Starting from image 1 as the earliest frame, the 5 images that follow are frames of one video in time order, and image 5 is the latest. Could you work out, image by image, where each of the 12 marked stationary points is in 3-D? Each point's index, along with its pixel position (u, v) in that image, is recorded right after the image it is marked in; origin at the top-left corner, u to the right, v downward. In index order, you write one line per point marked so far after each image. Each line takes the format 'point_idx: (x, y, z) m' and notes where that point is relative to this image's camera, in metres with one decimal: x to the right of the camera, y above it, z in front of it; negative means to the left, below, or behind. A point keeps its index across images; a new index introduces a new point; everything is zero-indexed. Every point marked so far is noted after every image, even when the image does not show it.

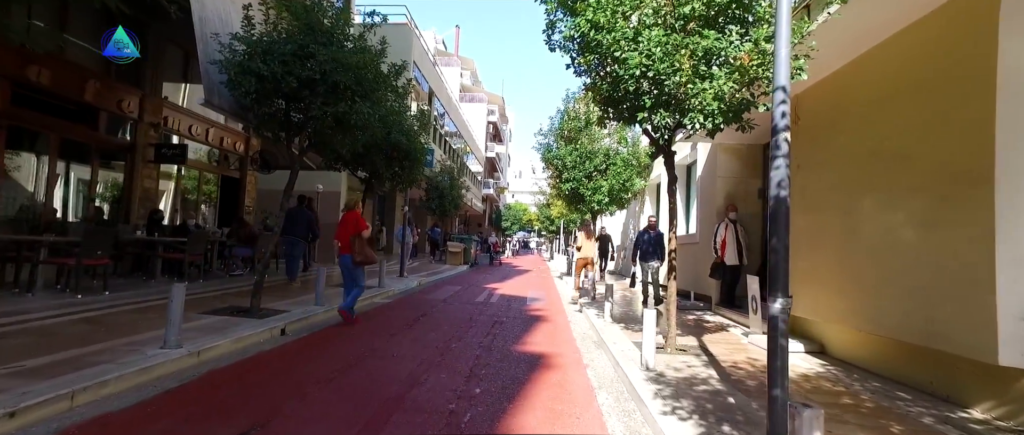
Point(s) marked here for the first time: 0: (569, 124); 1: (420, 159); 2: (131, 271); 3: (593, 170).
0: (+1.9, +3.1, +17.2) m
1: (-2.2, +1.5, +12.8) m
2: (-7.2, -1.0, +9.9) m
3: (+2.6, +1.5, +16.6) m
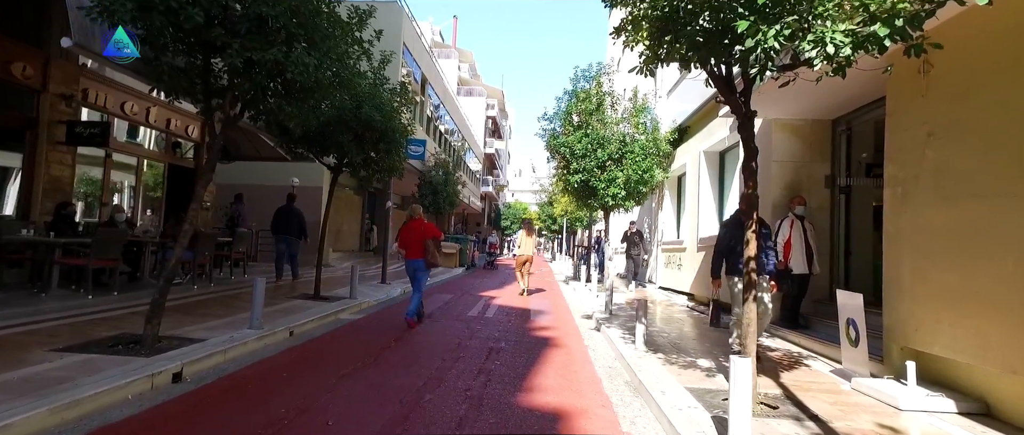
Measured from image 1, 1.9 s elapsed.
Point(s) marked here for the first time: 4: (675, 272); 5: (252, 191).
0: (+1.9, +3.2, +15.0) m
1: (-2.2, +1.6, +10.6) m
2: (-7.2, -1.0, +7.7) m
3: (+2.6, +1.6, +14.4) m
4: (+4.6, -1.5, +14.5) m
5: (-9.5, +1.0, +19.1) m
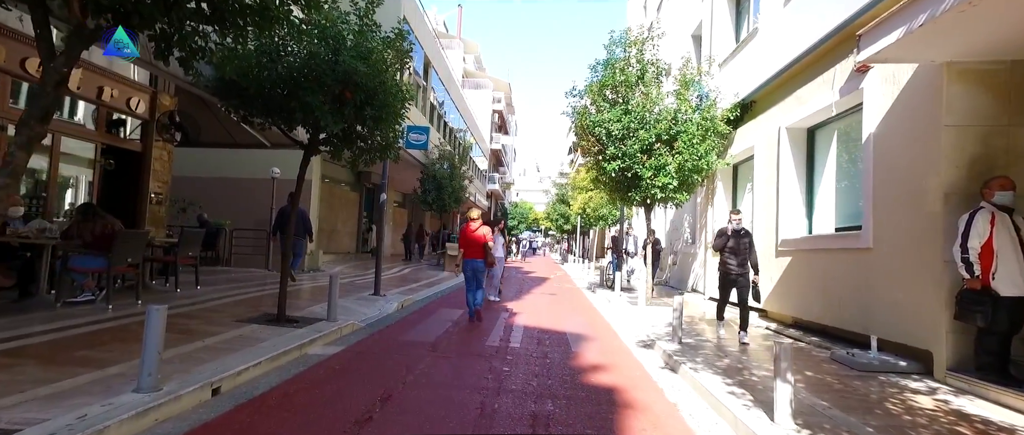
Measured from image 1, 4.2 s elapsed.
0: (+2.4, +3.3, +12.4) m
1: (-1.7, +1.7, +7.9) m
2: (-6.7, -0.9, +5.1) m
3: (+3.1, +1.7, +11.7) m
4: (+5.1, -1.5, +11.8) m
5: (-9.0, +1.1, +16.5) m
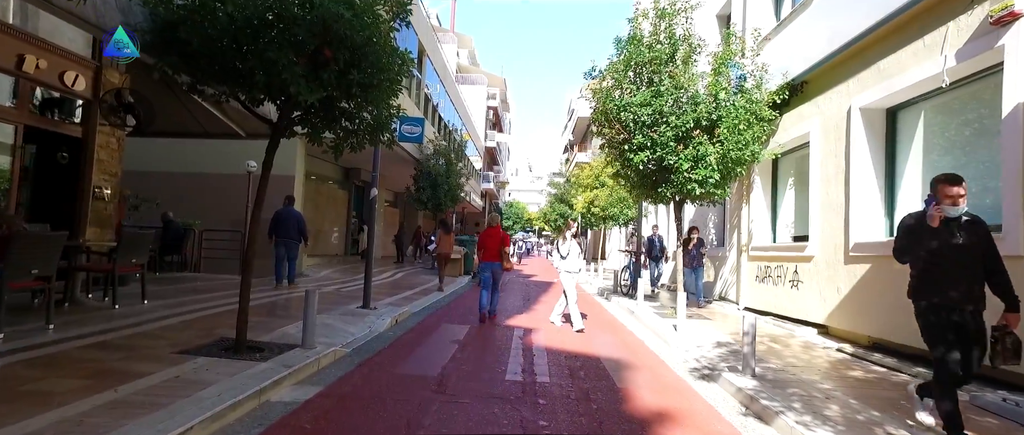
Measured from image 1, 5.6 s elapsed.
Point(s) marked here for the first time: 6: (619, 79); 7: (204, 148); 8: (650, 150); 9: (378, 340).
0: (+2.6, +3.3, +10.7) m
1: (-1.4, +1.7, +6.2) m
2: (-6.4, -0.8, +3.3) m
3: (+3.4, +1.7, +10.0) m
4: (+5.3, -1.5, +10.2) m
5: (-8.8, +1.1, +14.6) m
6: (+2.2, +2.9, +11.0) m
7: (-8.7, +1.9, +14.7) m
8: (+2.7, +1.3, +10.3) m
9: (-2.0, -1.8, +7.8) m
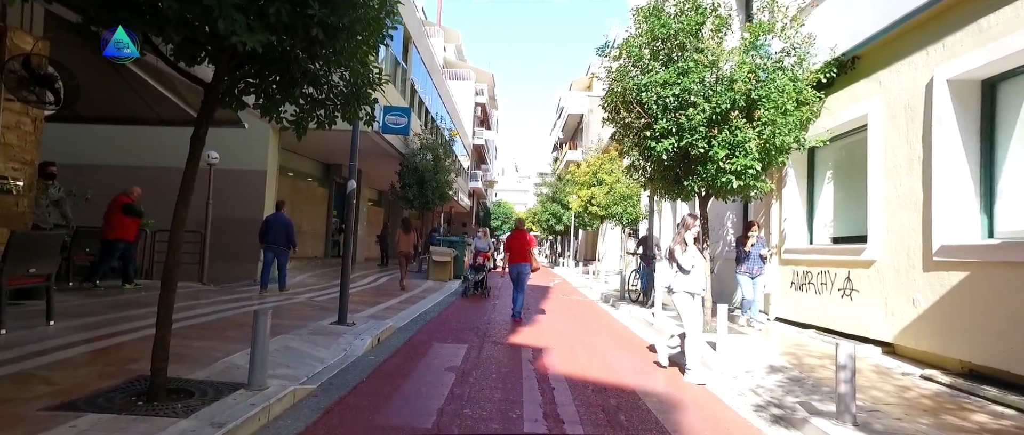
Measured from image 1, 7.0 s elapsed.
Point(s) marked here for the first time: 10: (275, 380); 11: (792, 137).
0: (+2.7, +3.3, +9.2) m
1: (-1.2, +1.7, +4.6) m
2: (-6.1, -0.8, +1.5) m
3: (+3.4, +1.8, +8.5) m
4: (+5.4, -1.4, +8.7) m
5: (-8.9, +1.1, +12.8) m
6: (+2.3, +3.0, +9.4) m
7: (-8.7, +2.0, +12.9) m
8: (+2.8, +1.4, +8.8) m
9: (-1.9, -1.8, +6.2) m
10: (-2.4, -1.6, +5.2) m
11: (+4.7, +1.3, +8.7) m
